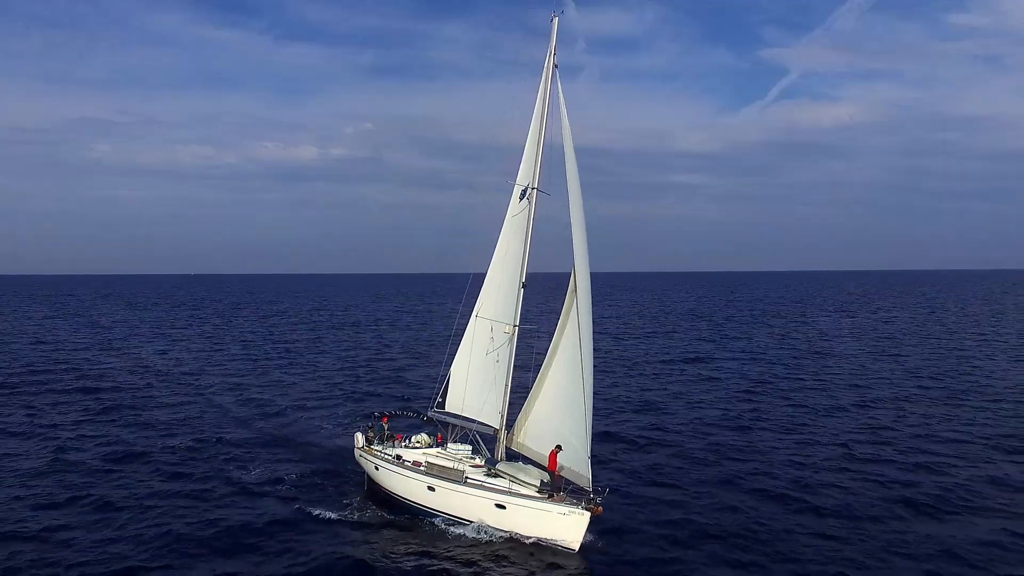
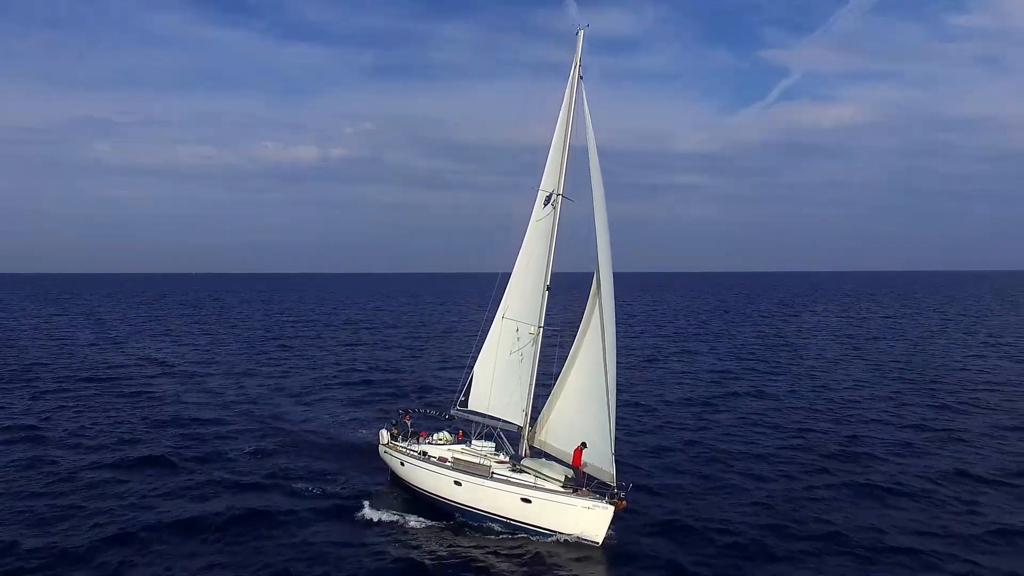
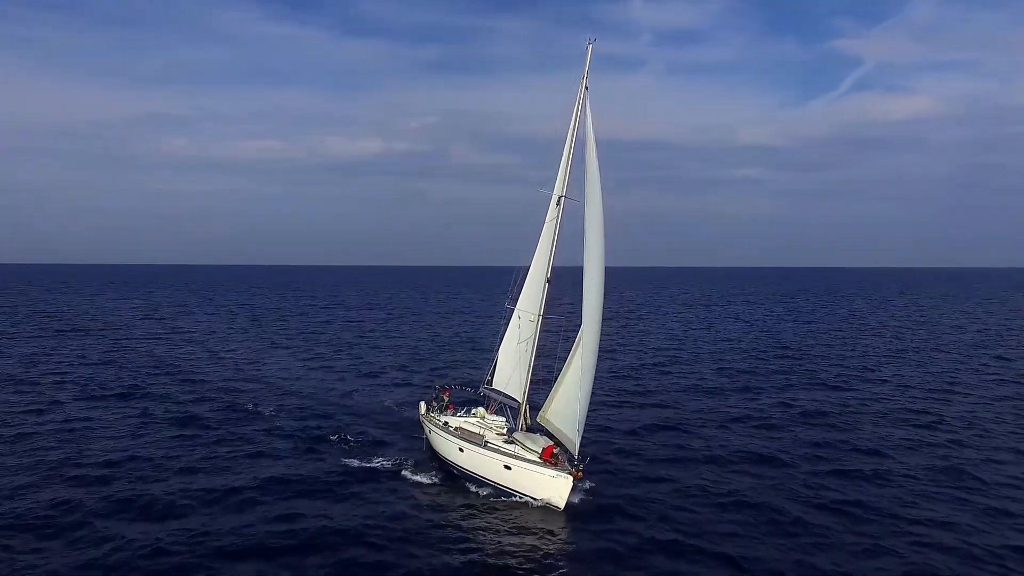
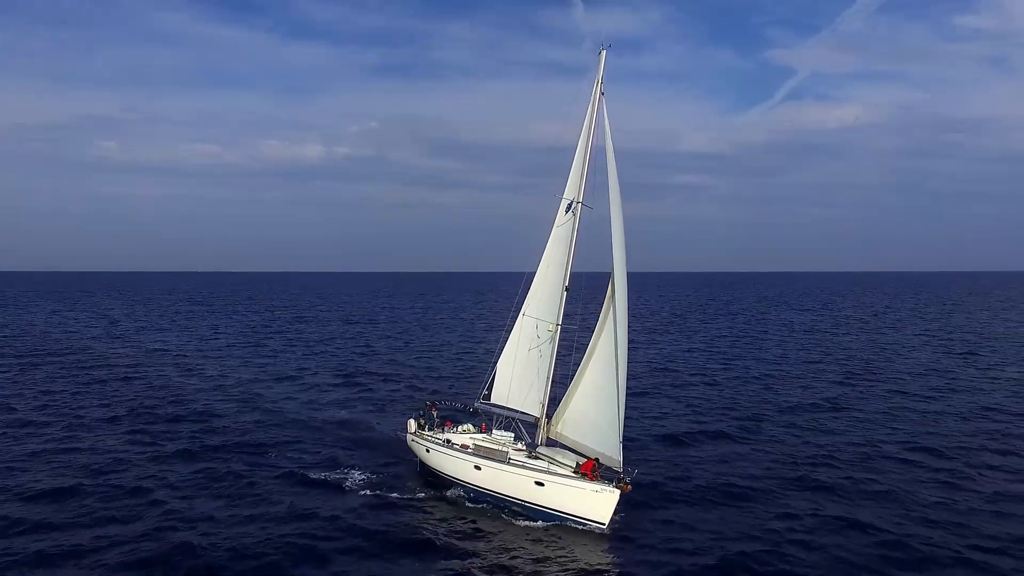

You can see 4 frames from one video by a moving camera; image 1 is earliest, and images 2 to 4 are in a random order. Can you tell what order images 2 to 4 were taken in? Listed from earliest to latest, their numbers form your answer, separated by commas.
2, 4, 3
